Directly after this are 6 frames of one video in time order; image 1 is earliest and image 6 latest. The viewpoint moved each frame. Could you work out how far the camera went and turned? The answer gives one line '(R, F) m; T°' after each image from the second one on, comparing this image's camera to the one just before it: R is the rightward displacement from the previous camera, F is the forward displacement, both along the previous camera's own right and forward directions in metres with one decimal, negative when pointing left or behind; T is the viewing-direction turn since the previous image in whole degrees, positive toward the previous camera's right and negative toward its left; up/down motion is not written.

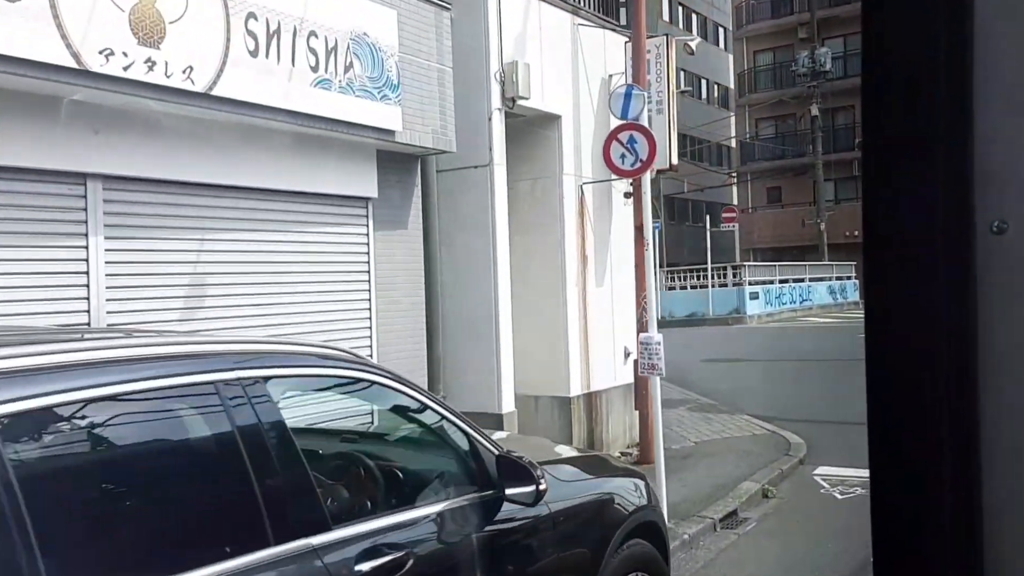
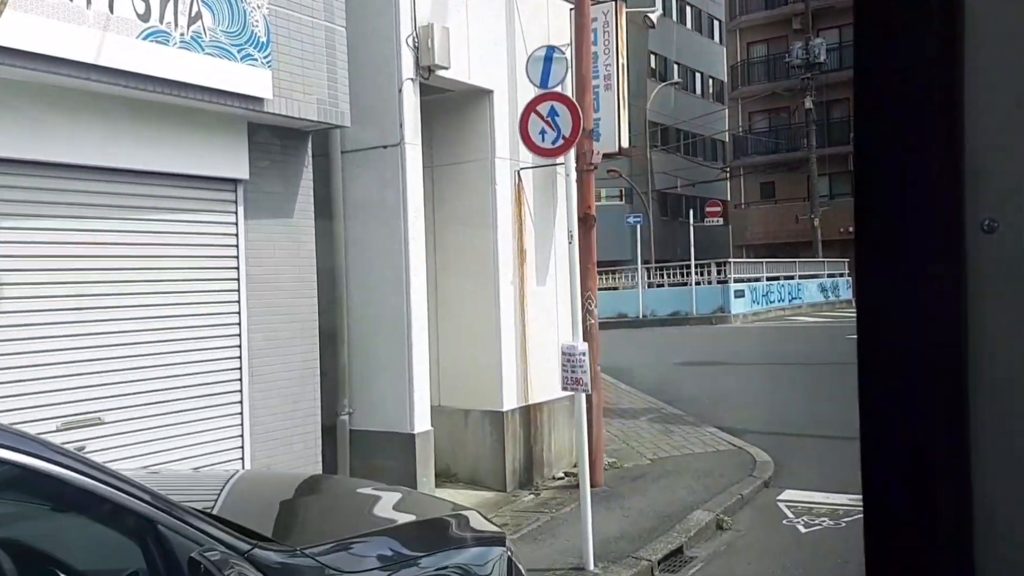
(+0.6, +1.1) m; 0°
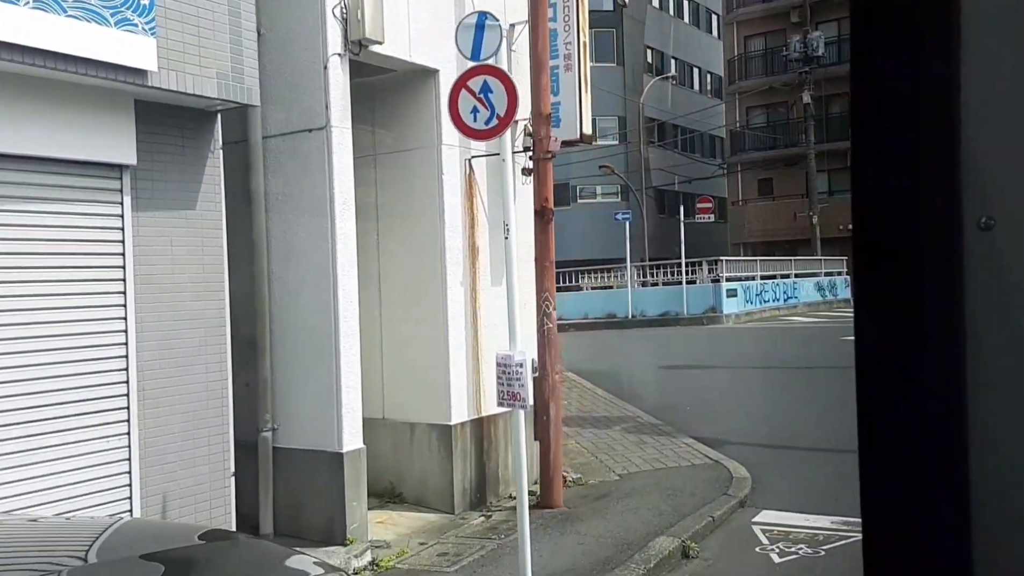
(+0.4, +0.8) m; 0°
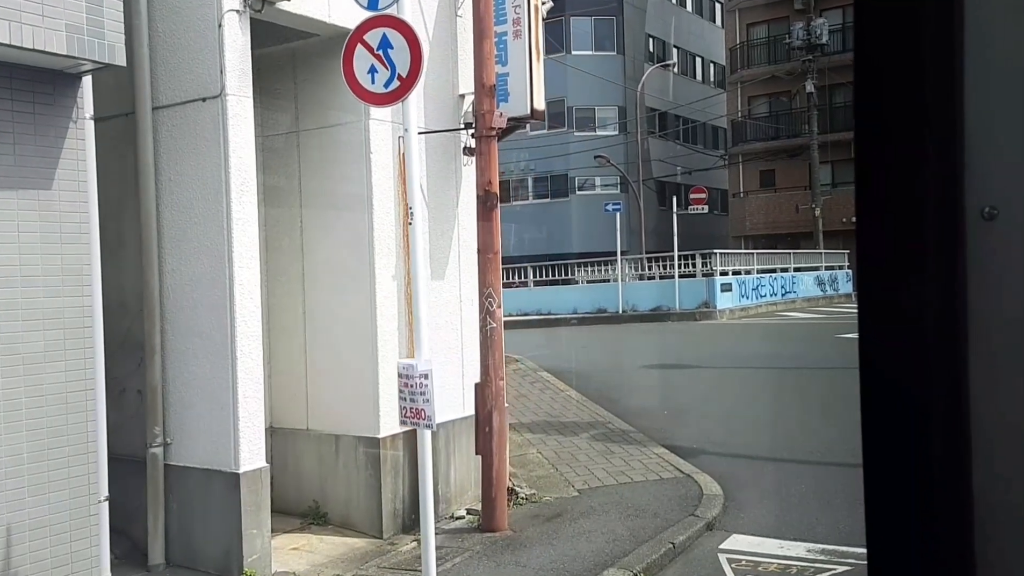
(+0.4, +0.9) m; 0°
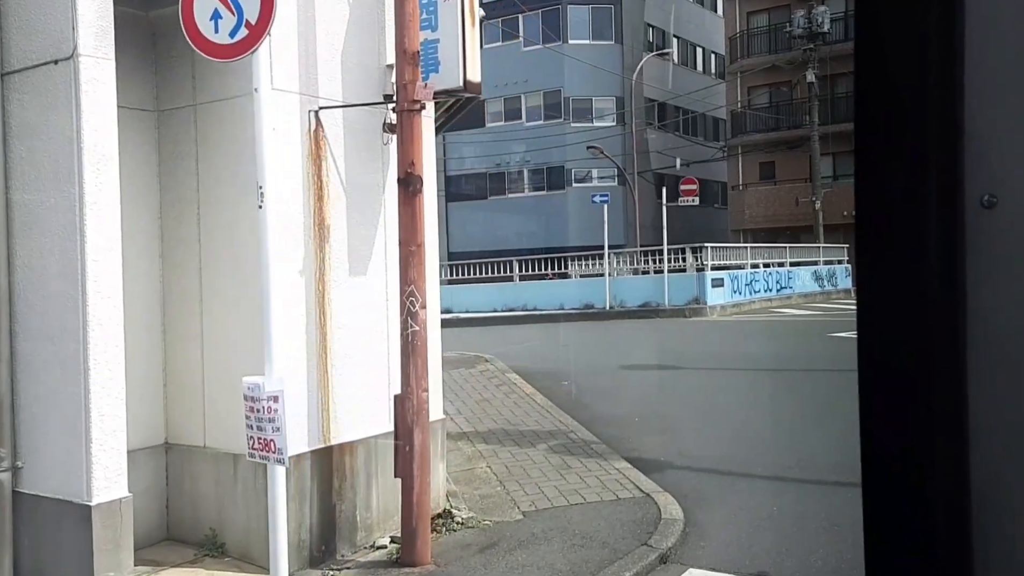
(+0.5, +0.9) m; 0°
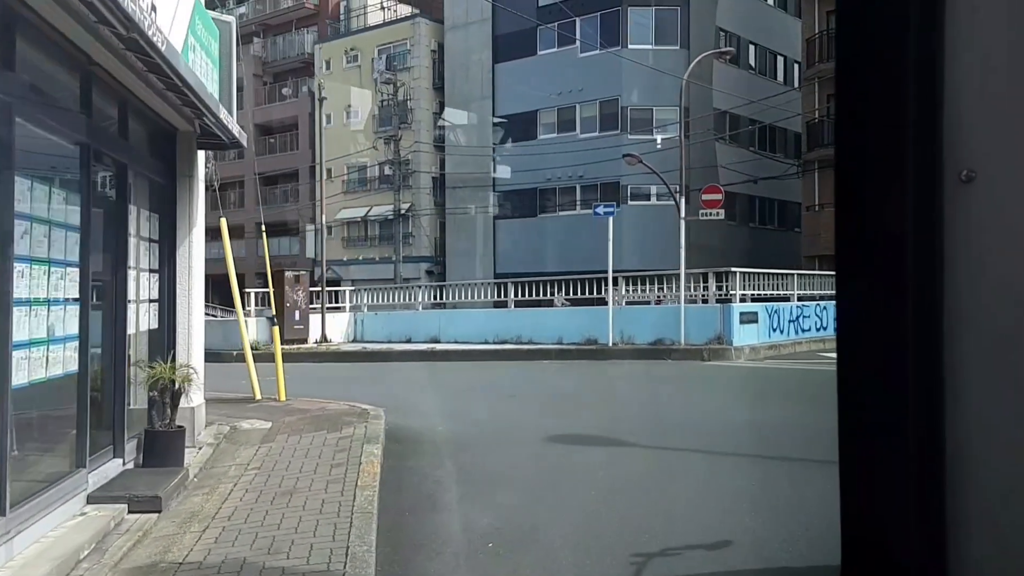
(+1.8, +3.8) m; -5°
